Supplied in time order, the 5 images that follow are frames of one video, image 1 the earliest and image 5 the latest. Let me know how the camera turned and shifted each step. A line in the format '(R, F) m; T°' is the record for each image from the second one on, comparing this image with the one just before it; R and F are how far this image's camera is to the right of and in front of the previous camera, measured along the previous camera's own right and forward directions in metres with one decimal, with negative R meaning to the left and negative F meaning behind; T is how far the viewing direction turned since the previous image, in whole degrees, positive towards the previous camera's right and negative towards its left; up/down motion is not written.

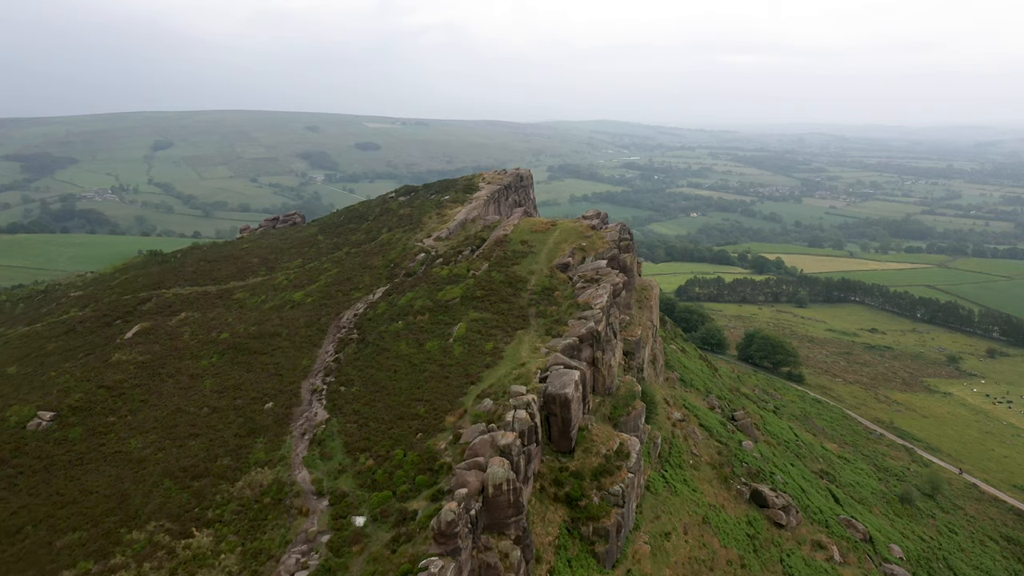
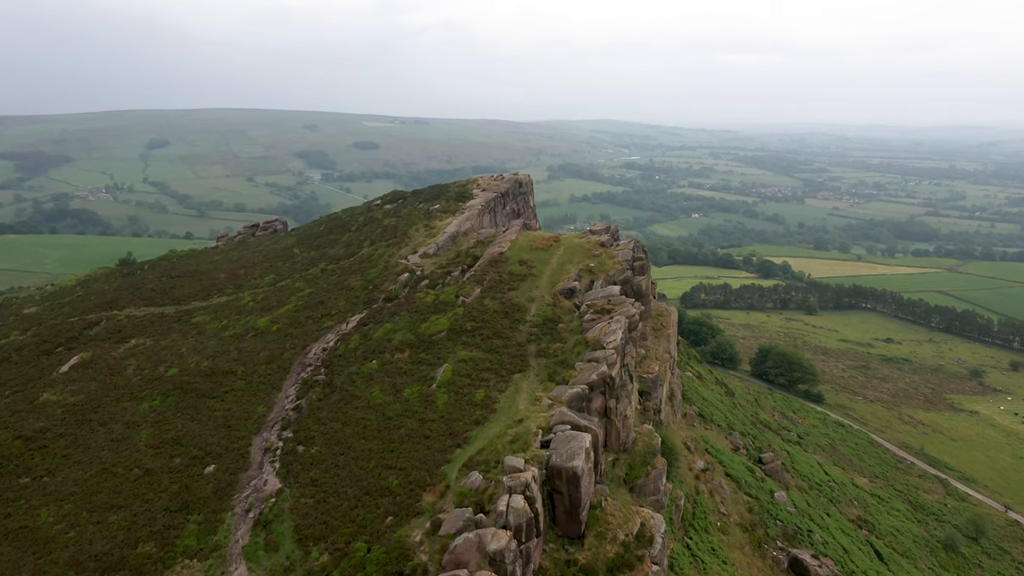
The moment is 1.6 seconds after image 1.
(+0.2, +7.1) m; 0°
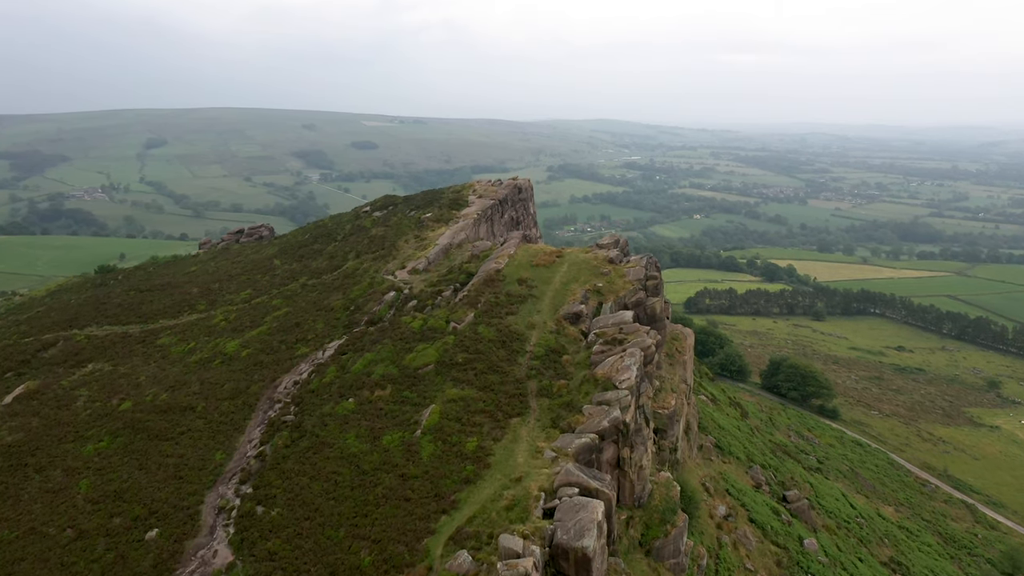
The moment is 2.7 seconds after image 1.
(+0.1, +4.9) m; 0°
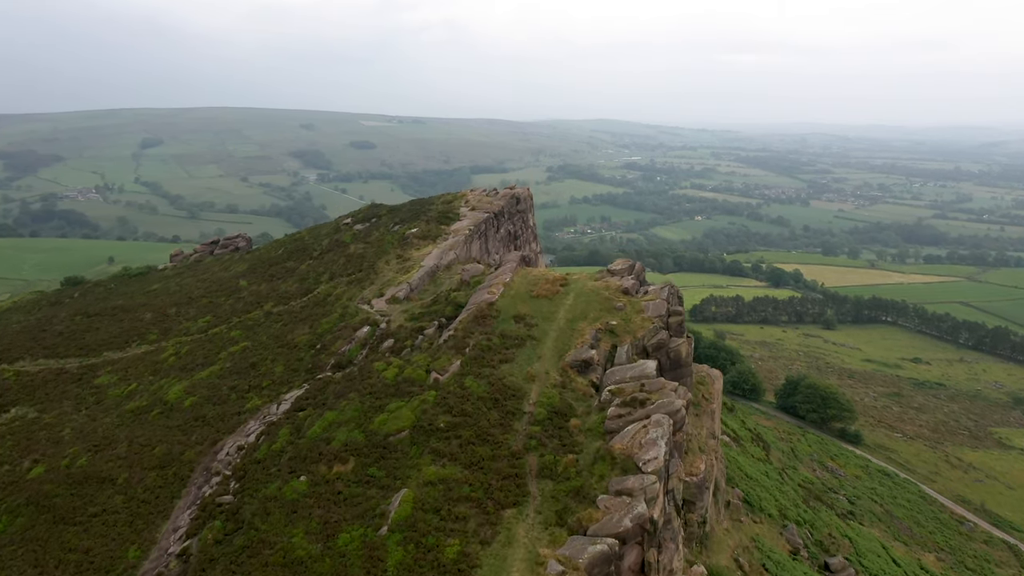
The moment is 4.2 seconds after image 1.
(+0.2, +6.7) m; 0°
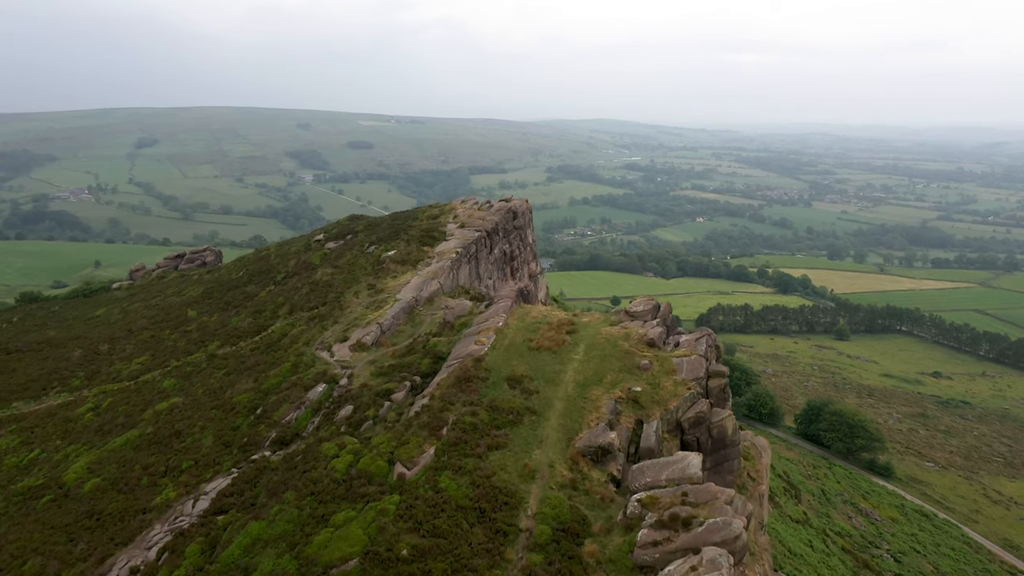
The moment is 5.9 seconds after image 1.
(+0.3, +7.7) m; 0°
